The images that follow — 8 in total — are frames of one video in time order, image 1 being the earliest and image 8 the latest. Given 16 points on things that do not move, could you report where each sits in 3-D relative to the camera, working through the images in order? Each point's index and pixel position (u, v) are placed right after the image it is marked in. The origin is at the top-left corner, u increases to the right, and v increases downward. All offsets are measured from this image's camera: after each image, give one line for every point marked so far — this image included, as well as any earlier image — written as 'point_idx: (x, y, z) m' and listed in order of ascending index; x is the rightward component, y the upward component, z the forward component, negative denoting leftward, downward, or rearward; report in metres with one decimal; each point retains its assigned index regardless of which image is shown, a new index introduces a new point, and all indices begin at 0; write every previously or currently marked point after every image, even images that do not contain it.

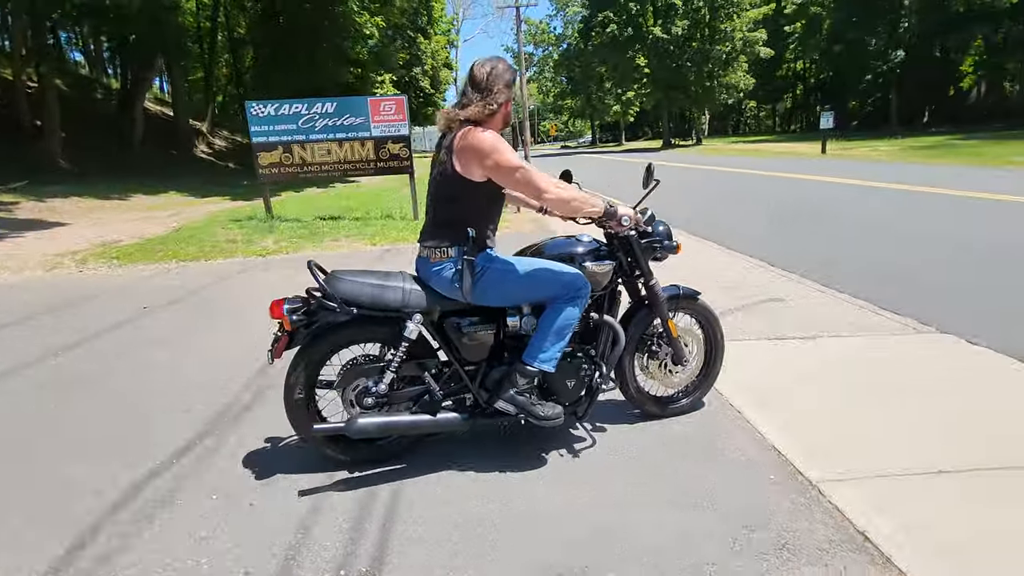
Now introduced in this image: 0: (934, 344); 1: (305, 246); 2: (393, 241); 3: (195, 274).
0: (+3.7, -0.5, +4.7) m
1: (-3.6, +0.7, +8.9) m
2: (-2.1, +0.8, +9.4) m
3: (-4.3, +0.2, +7.0) m
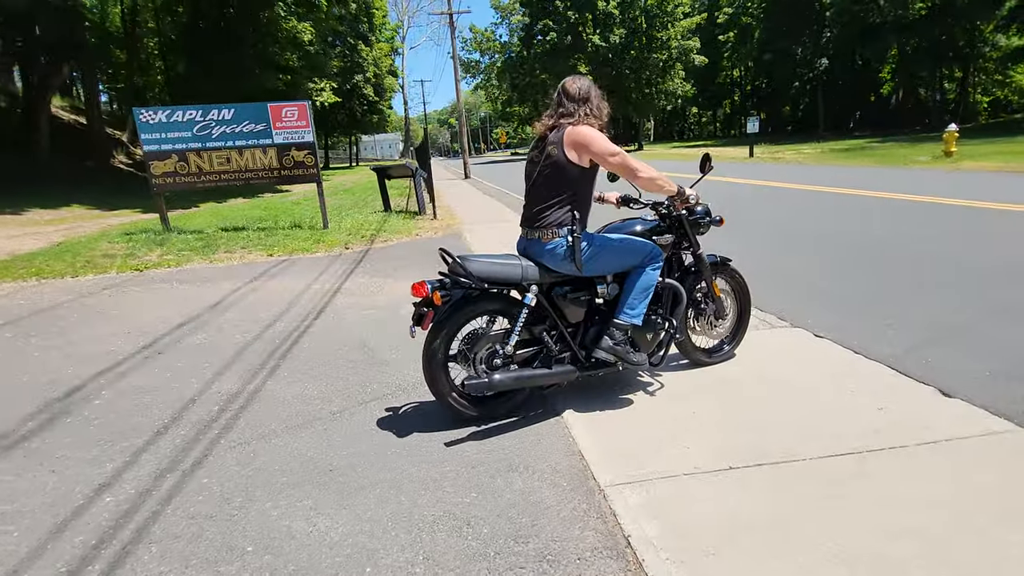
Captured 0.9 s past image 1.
0: (+2.4, -0.5, +4.8) m
1: (-5.2, +0.5, +8.4) m
2: (-3.8, +0.6, +9.1) m
3: (-5.7, 0.0, +6.5) m
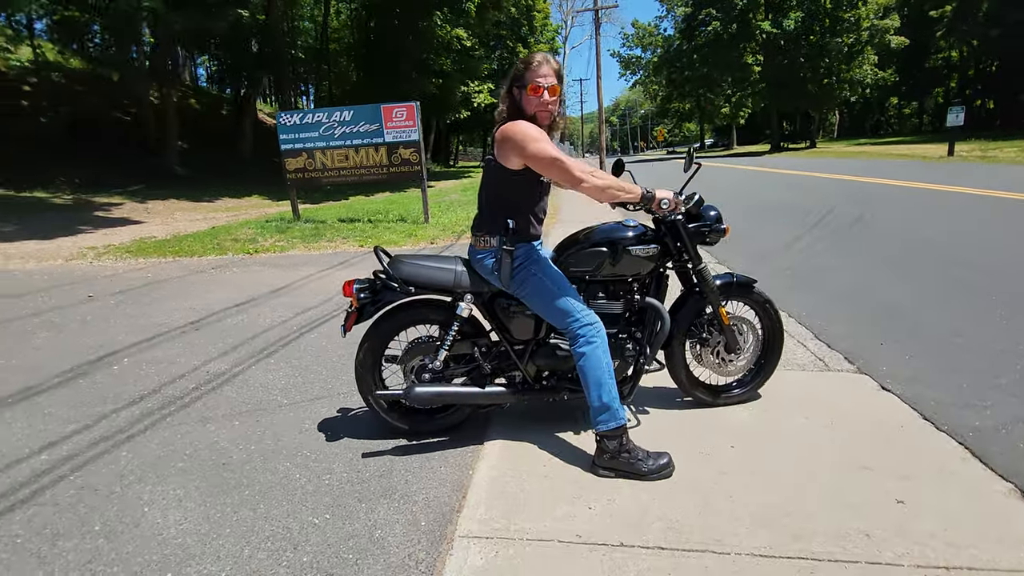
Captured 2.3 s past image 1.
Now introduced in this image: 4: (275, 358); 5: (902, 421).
0: (+2.3, -0.7, +3.8) m
1: (-3.9, +0.7, +9.4) m
2: (-2.4, +0.8, +9.6) m
3: (-5.0, +0.3, +7.7) m
4: (-1.9, -0.6, +4.3) m
5: (+2.4, -0.8, +3.3) m
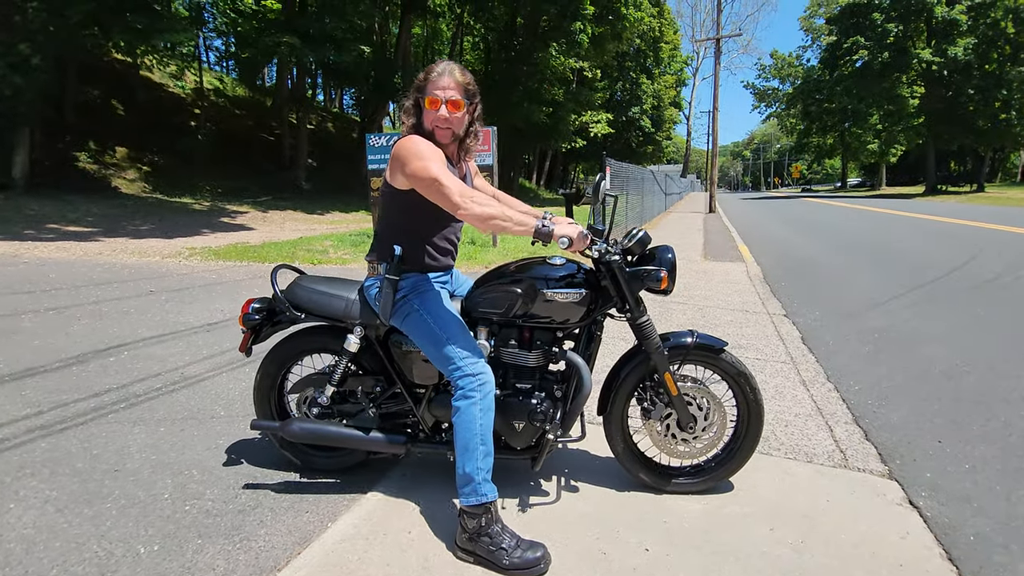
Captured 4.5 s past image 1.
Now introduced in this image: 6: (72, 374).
0: (+1.8, -1.1, +2.9) m
1: (-2.9, +0.5, +9.8) m
2: (-1.4, +0.4, +9.7) m
3: (-4.3, +0.3, +8.4) m
4: (-2.2, -0.7, +4.3) m
5: (+1.9, -1.2, +2.4) m
6: (-3.4, -0.7, +4.0) m
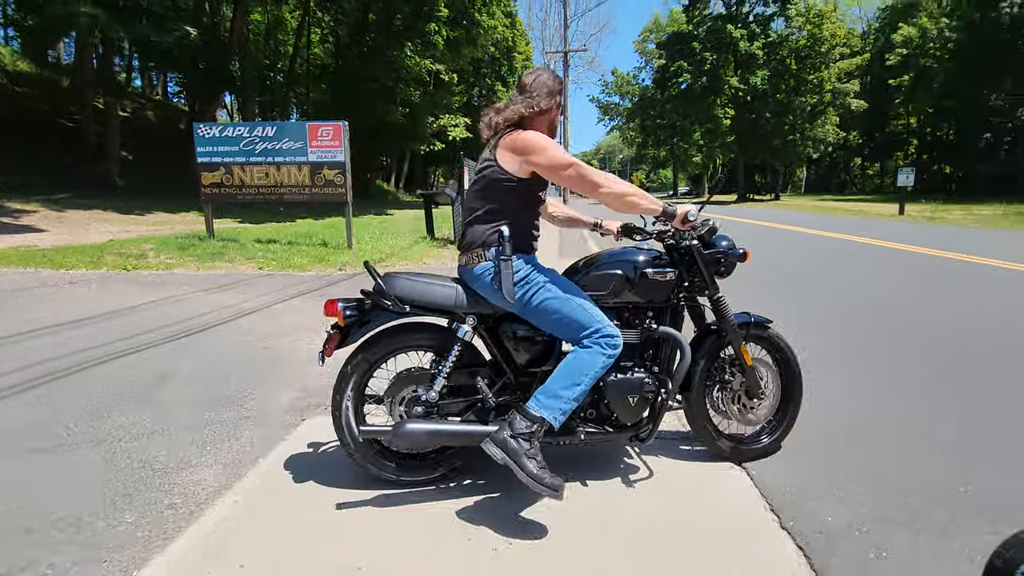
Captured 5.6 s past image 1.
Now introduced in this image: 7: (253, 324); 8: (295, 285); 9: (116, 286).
0: (+1.0, -1.0, +3.1) m
1: (-5.3, +0.4, +8.6) m
2: (-3.8, +0.3, +8.9) m
3: (-6.4, +0.1, +6.8) m
4: (-3.2, -0.7, +3.5) m
5: (+1.2, -1.1, +2.7) m
6: (-4.3, -0.7, +2.9) m
7: (-3.2, -0.4, +6.4) m
8: (-3.4, +0.1, +8.3) m
9: (-5.5, +0.1, +7.2) m
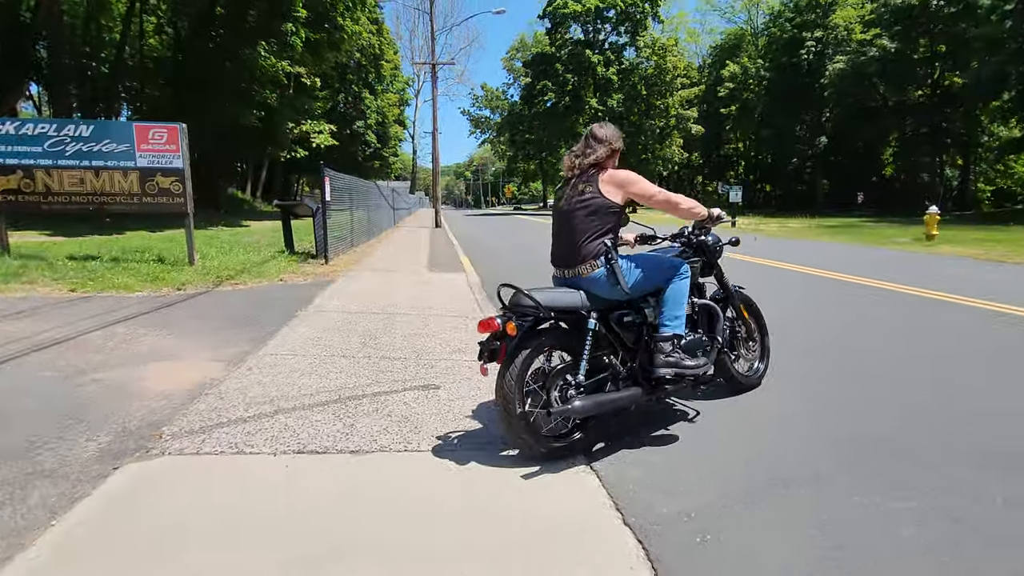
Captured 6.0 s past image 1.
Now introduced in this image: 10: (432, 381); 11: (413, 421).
0: (+0.1, -1.1, +3.2) m
1: (-7.3, 0.0, +7.0) m
2: (-5.9, 0.0, +7.6) m
3: (-7.9, -0.3, +5.1) m
4: (-4.1, -0.9, +2.5) m
5: (+0.4, -1.2, +2.7) m
6: (-5.0, -1.0, +1.7) m
7: (-4.7, -0.7, +5.3) m
8: (-5.4, -0.2, +7.1) m
9: (-7.2, -0.2, +5.7) m
10: (-0.8, -0.9, +4.9) m
11: (-0.8, -1.0, +4.1) m
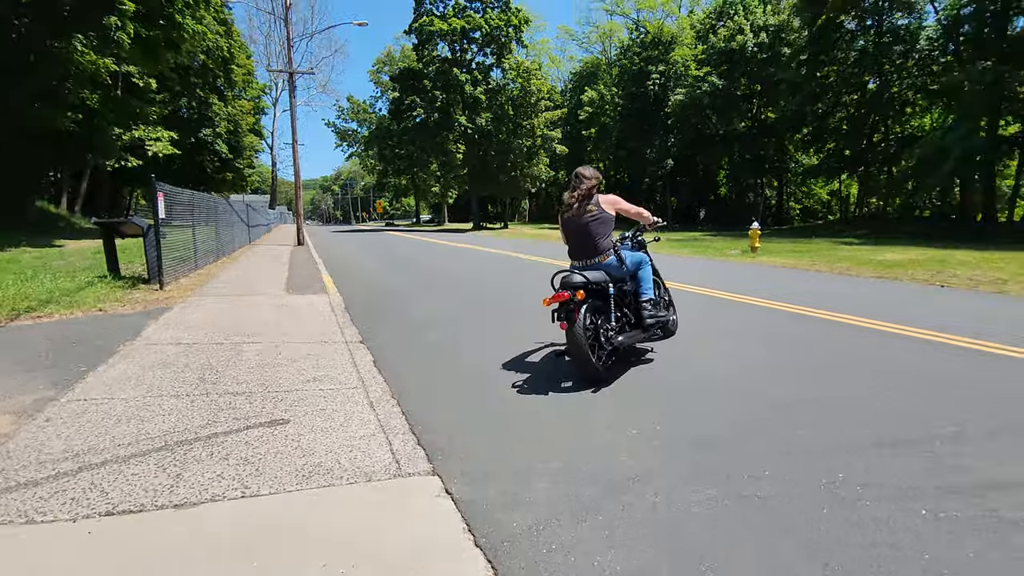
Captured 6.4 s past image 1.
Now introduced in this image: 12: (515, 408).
0: (-0.7, -1.3, +3.0) m
1: (-8.9, -0.5, +5.0) m
2: (-7.7, -0.5, +6.0) m
3: (-9.0, -0.7, +3.0) m
4: (-4.6, -1.2, +1.4) m
5: (-0.3, -1.3, +2.6) m
6: (-5.4, -1.2, +0.4) m
7: (-5.9, -1.1, +4.0) m
8: (-7.0, -0.7, +5.6) m
9: (-8.4, -0.7, +3.7) m
10: (-2.0, -1.1, +4.5) m
11: (-1.9, -1.2, +3.7) m
12: (0.0, -1.1, +4.4) m
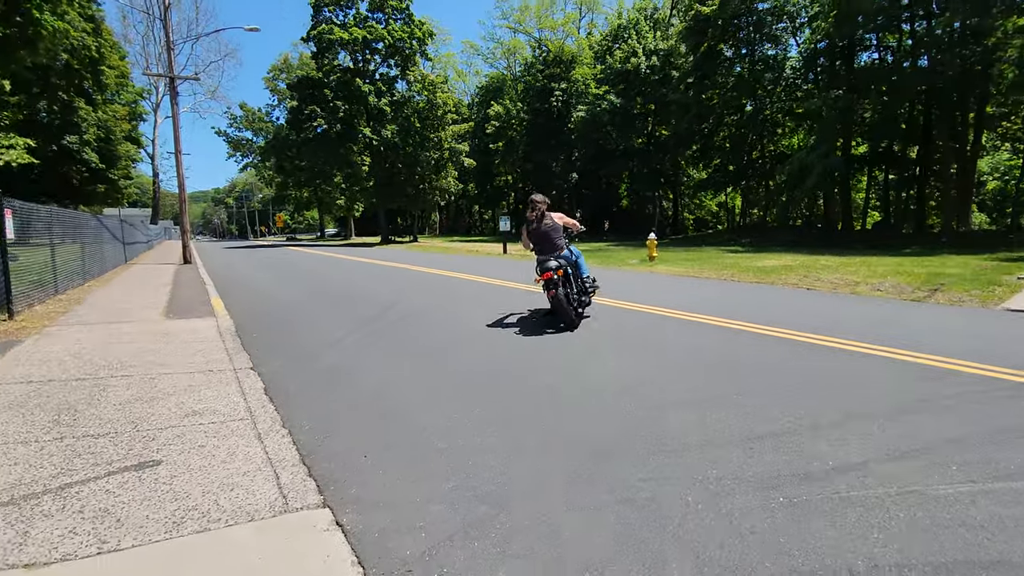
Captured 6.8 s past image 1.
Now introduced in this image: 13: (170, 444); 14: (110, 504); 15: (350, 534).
0: (-1.3, -1.4, +2.8) m
1: (-9.7, -1.0, +3.5) m
2: (-8.7, -0.9, +4.6) m
3: (-9.5, -1.1, +1.4) m
4: (-4.9, -1.4, +0.6) m
5: (-0.9, -1.5, +2.5) m
6: (-5.5, -1.5, -0.6) m
7: (-6.6, -1.4, +3.0) m
8: (-8.0, -1.1, +4.4) m
9: (-9.1, -1.1, +2.3) m
10: (-2.8, -1.3, +4.1) m
11: (-2.5, -1.4, +3.4) m
12: (-0.8, -1.2, +4.3) m
13: (-2.8, -1.3, +4.3) m
14: (-2.6, -1.4, +3.4) m
15: (-0.9, -1.4, +2.9) m
